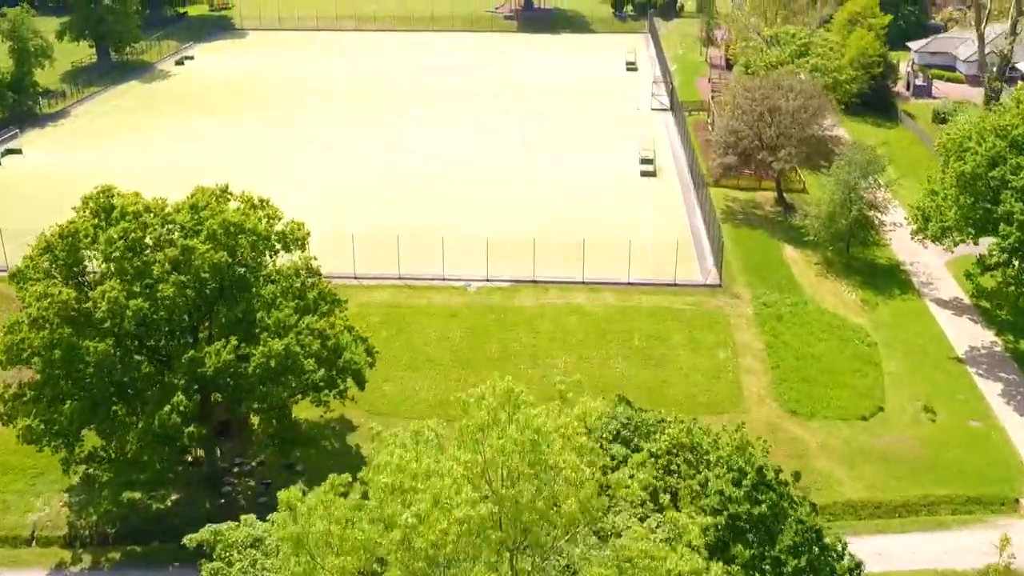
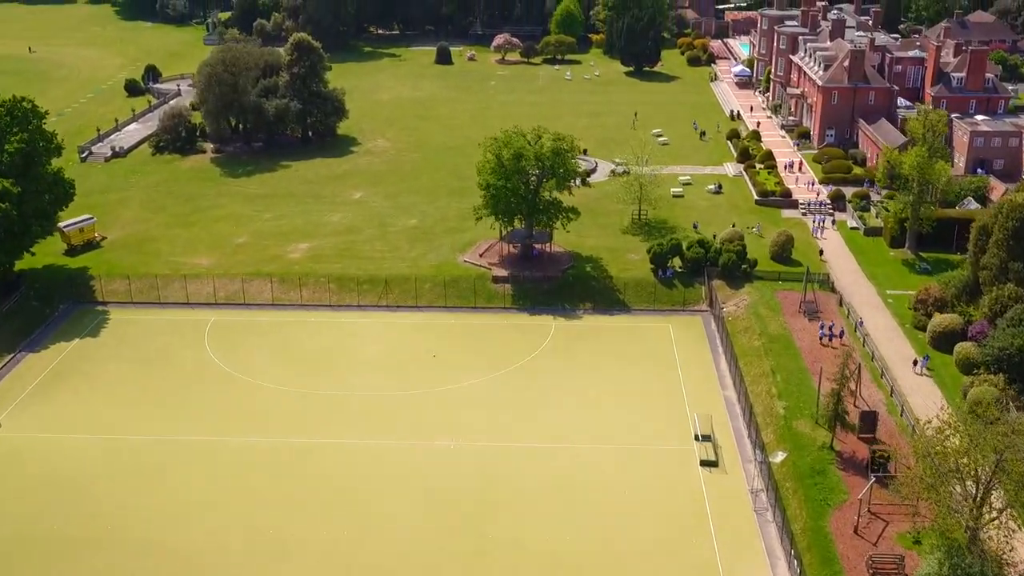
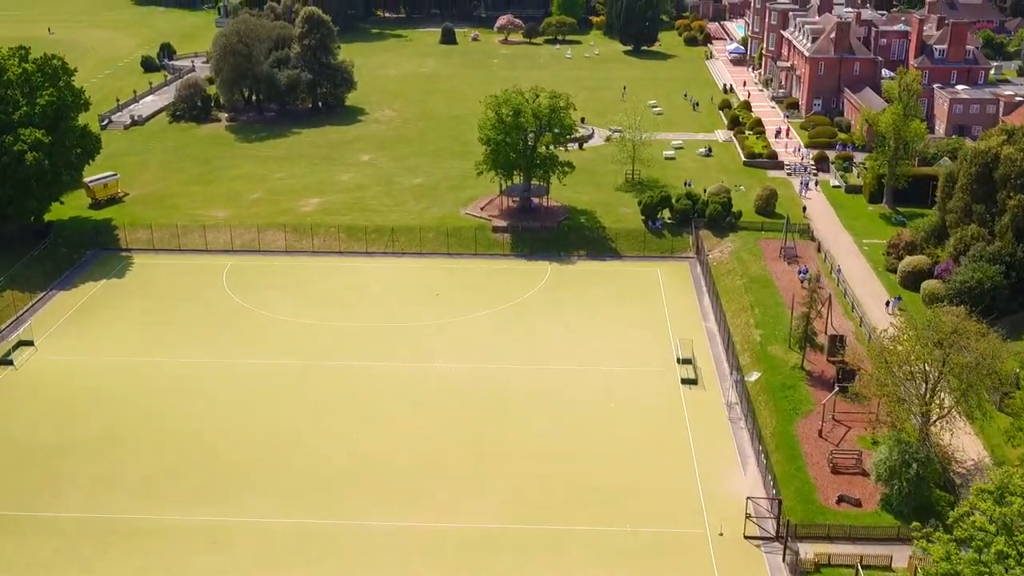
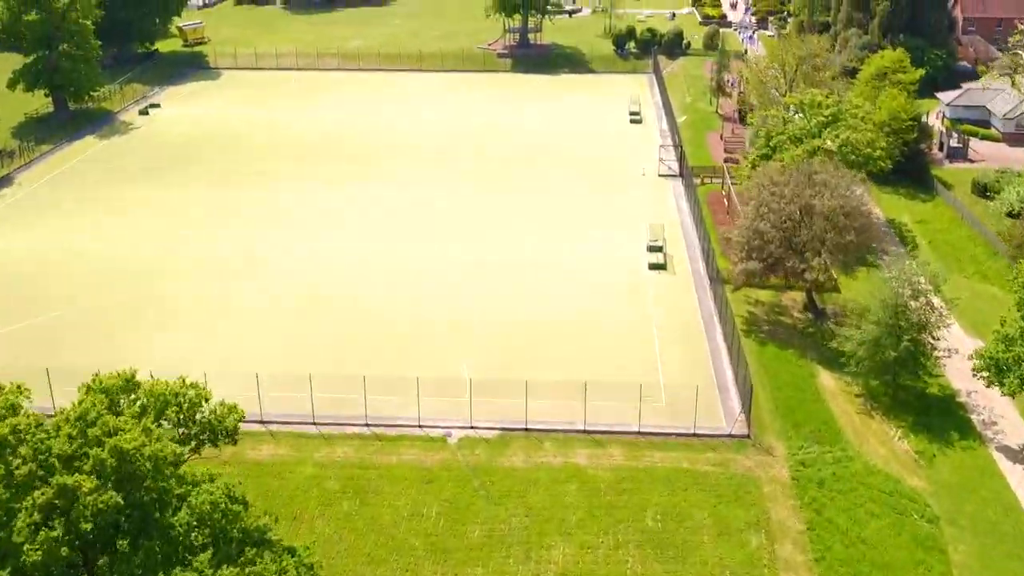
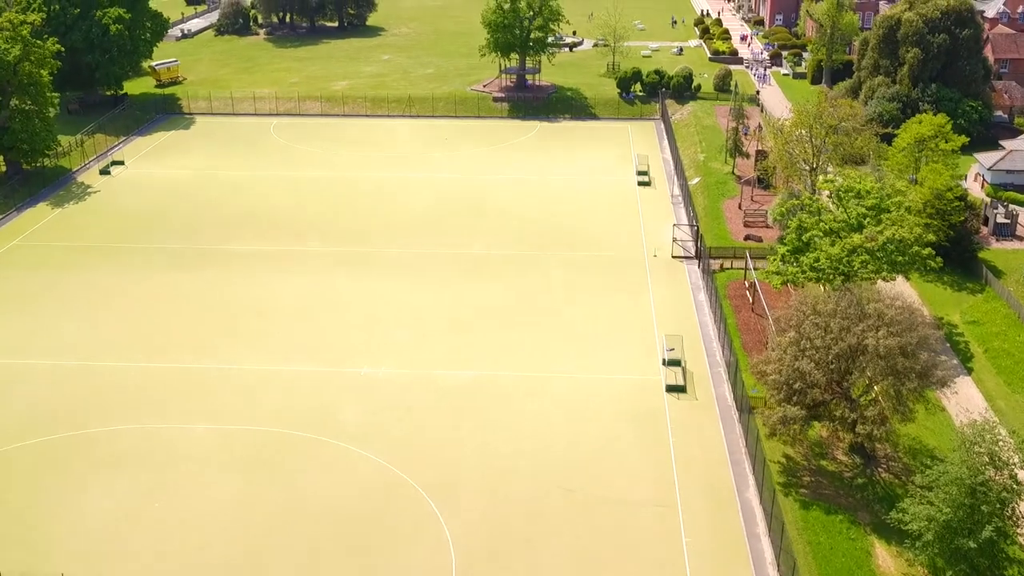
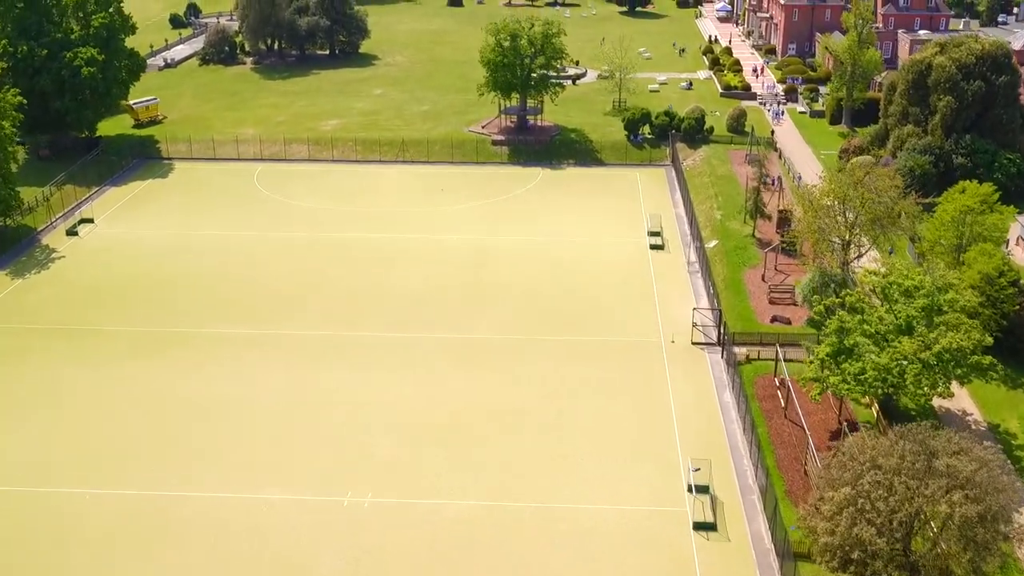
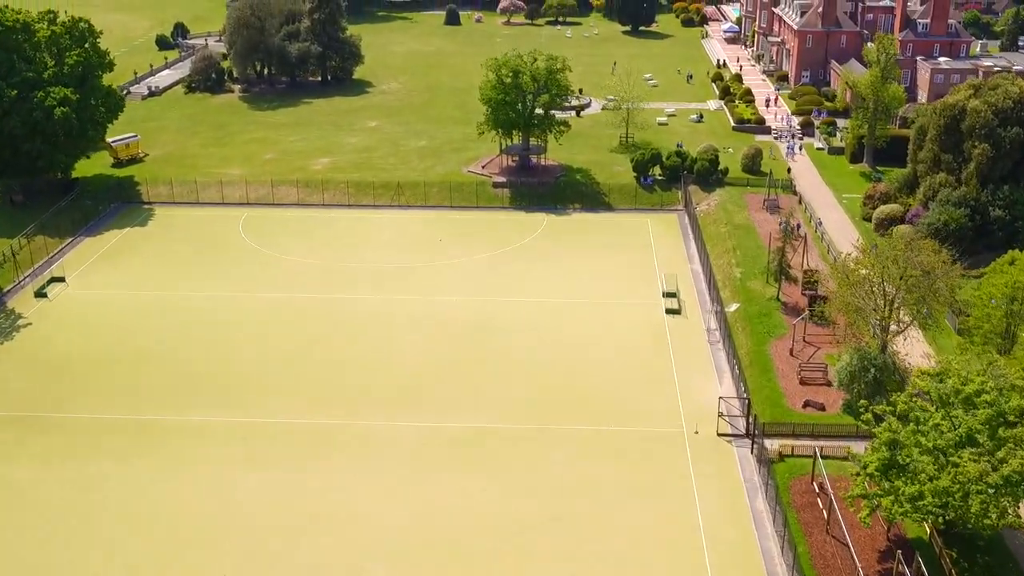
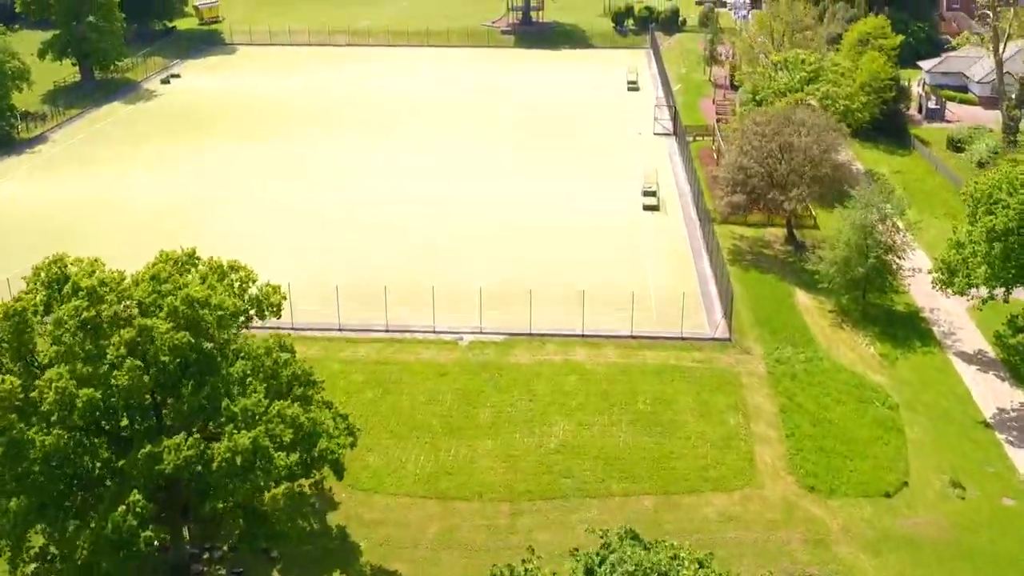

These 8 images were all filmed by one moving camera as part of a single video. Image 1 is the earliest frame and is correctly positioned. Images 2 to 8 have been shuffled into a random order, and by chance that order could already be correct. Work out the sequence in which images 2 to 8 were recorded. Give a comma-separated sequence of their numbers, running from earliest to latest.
8, 4, 5, 6, 7, 3, 2
